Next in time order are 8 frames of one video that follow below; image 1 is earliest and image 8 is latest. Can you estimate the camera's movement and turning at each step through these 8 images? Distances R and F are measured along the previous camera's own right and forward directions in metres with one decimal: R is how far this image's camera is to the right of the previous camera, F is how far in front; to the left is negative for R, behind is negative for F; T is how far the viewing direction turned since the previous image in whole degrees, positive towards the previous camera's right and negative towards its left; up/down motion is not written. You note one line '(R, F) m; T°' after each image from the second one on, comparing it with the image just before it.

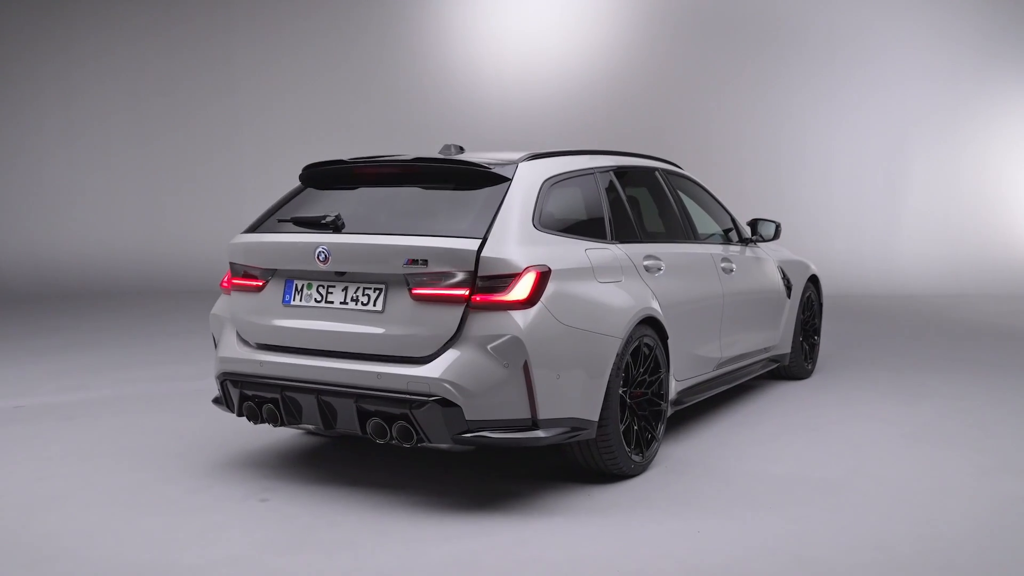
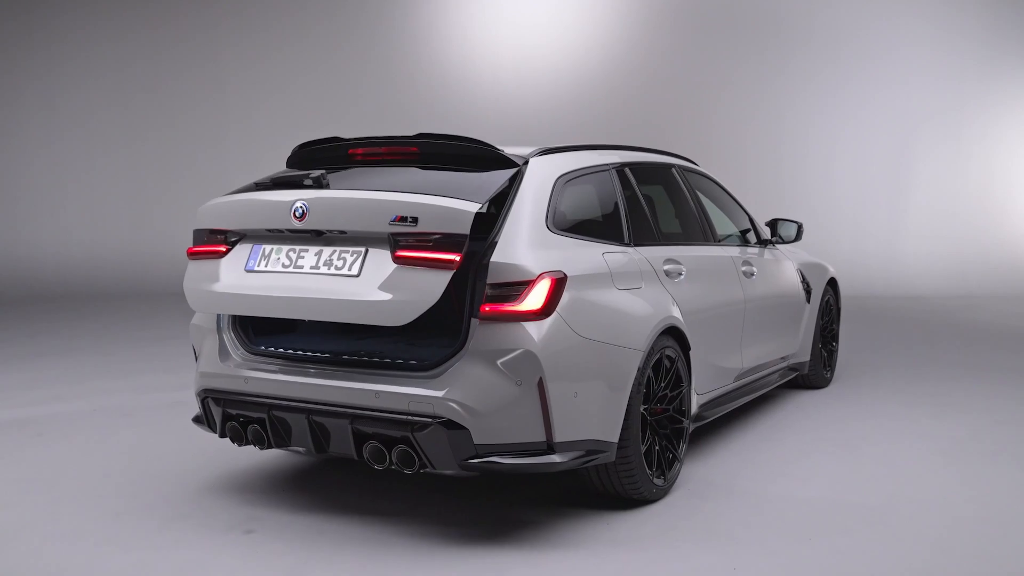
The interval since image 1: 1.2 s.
(-0.1, +0.3) m; +1°
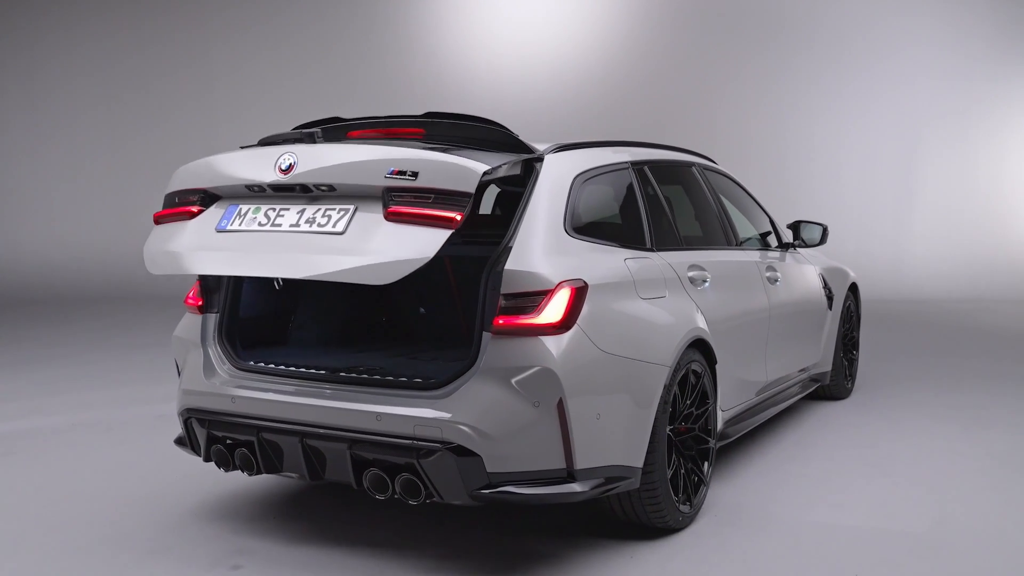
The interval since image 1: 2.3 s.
(-0.1, +0.3) m; +1°
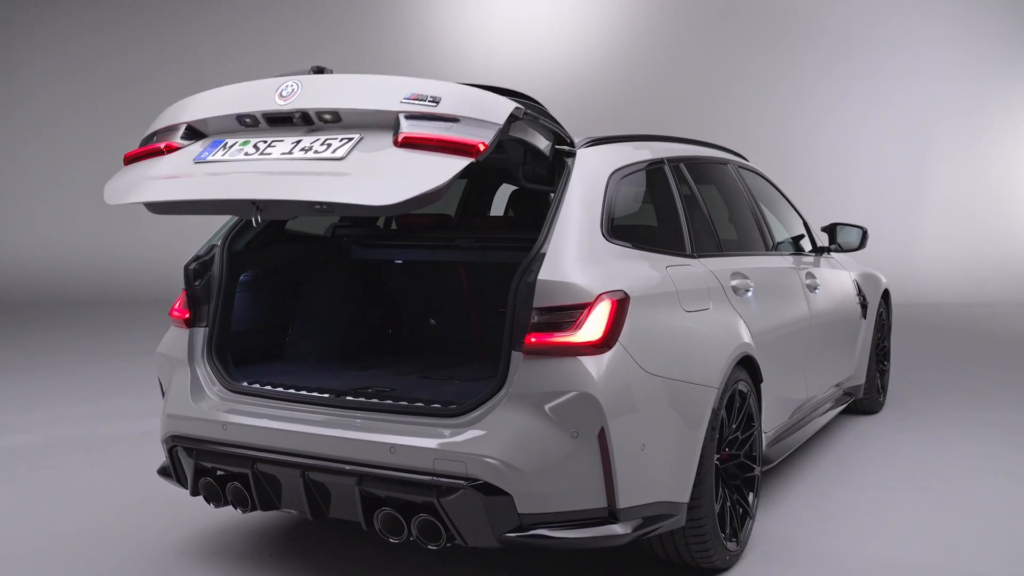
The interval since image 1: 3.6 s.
(-0.1, +0.4) m; +1°
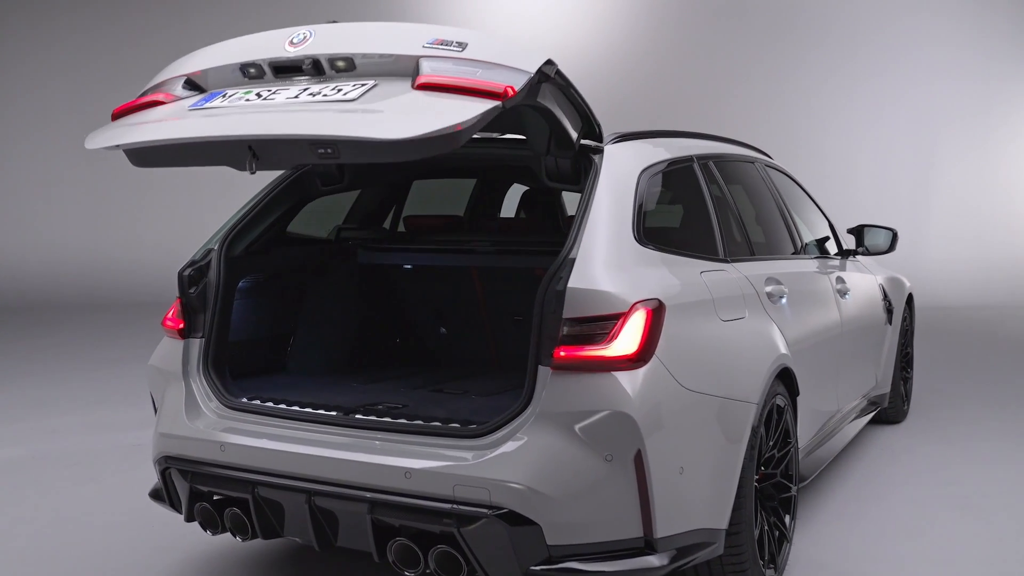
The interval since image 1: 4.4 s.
(-0.1, +0.2) m; 0°
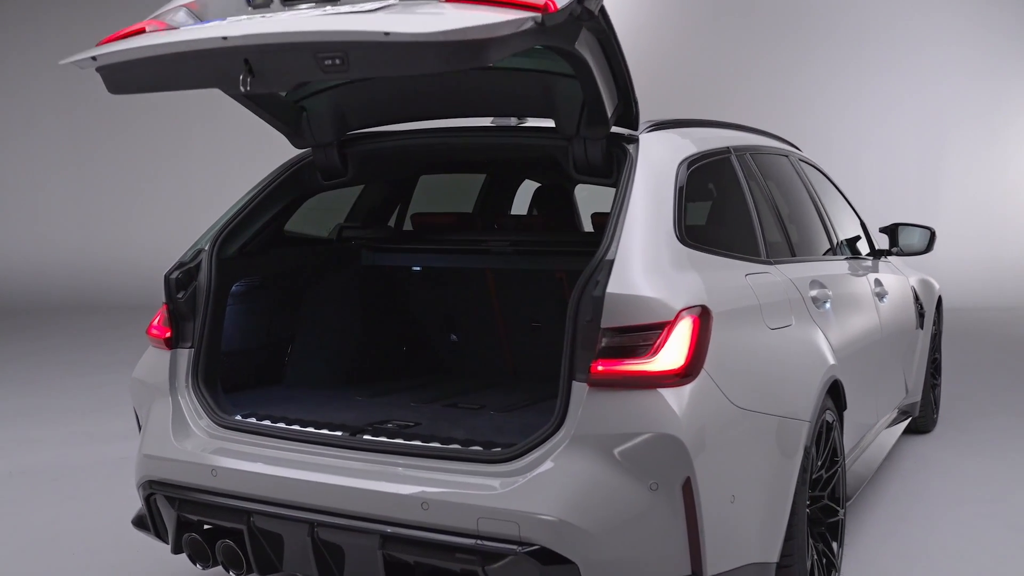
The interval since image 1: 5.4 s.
(-0.1, +0.3) m; 0°
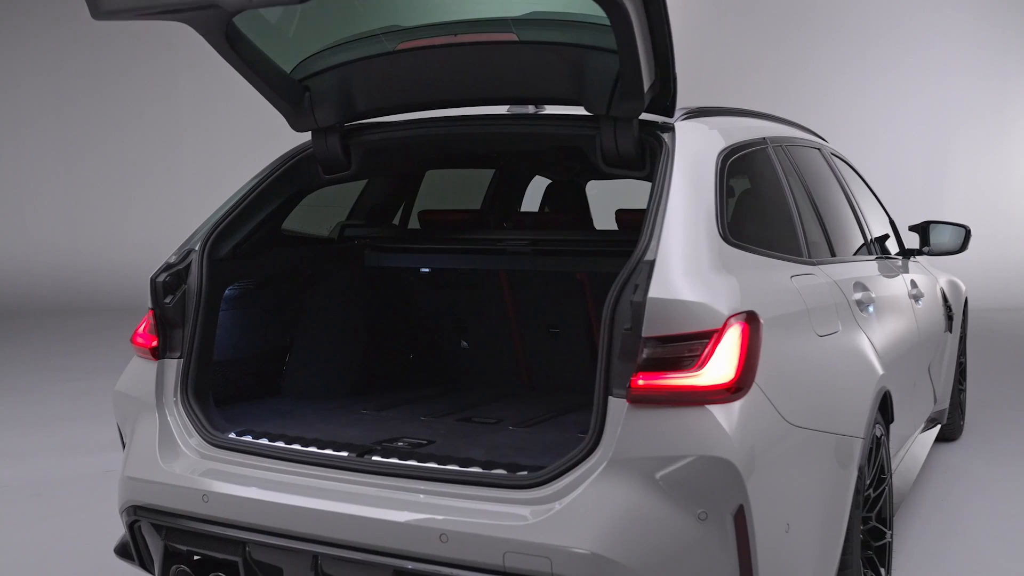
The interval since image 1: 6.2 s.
(-0.1, +0.2) m; 0°
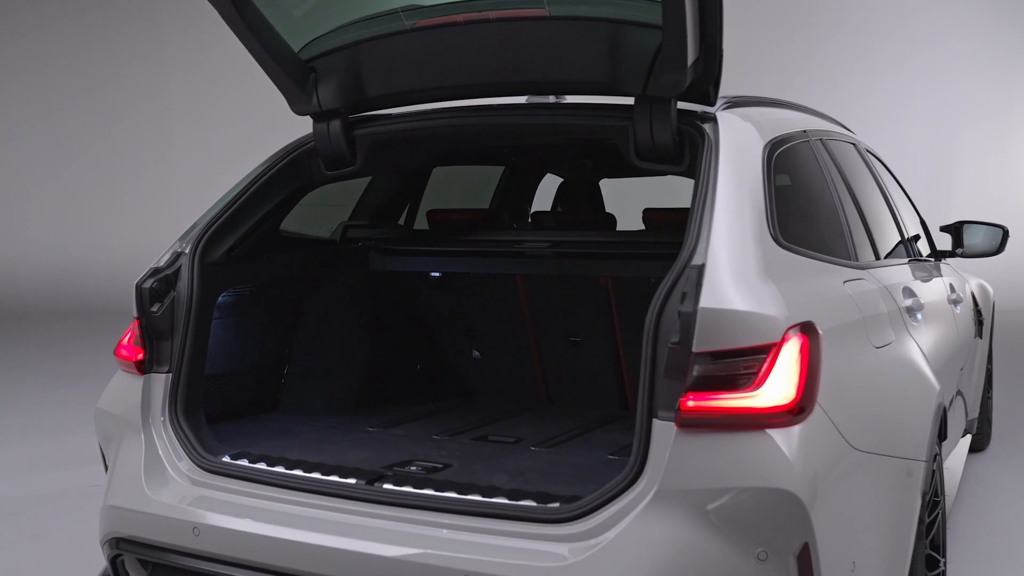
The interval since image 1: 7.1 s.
(-0.1, +0.2) m; 0°
